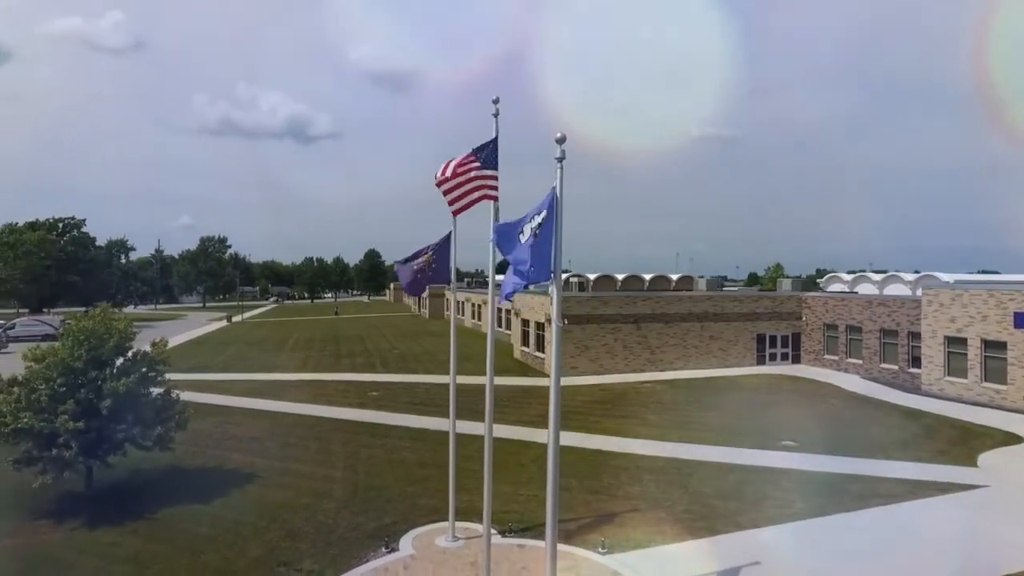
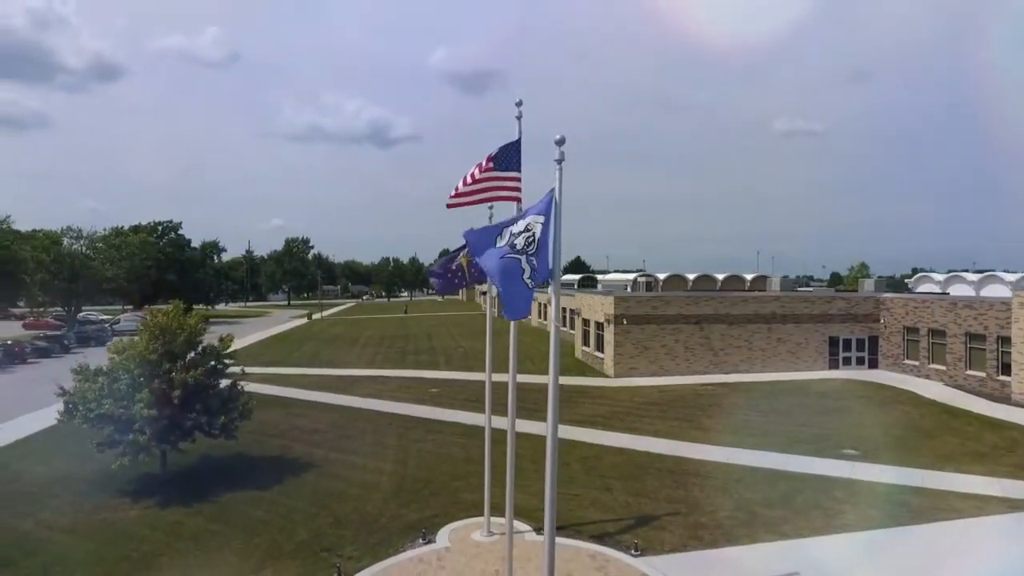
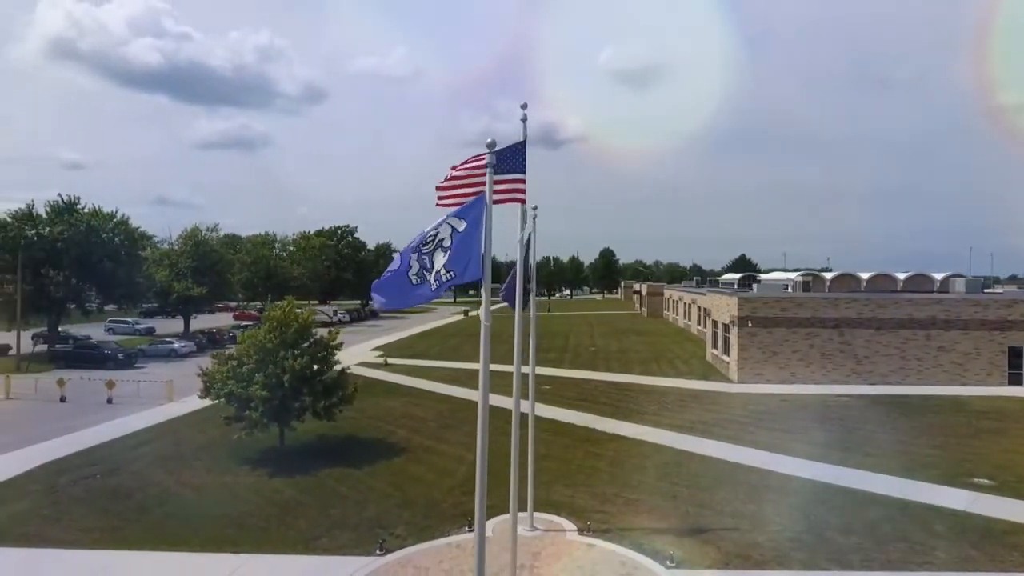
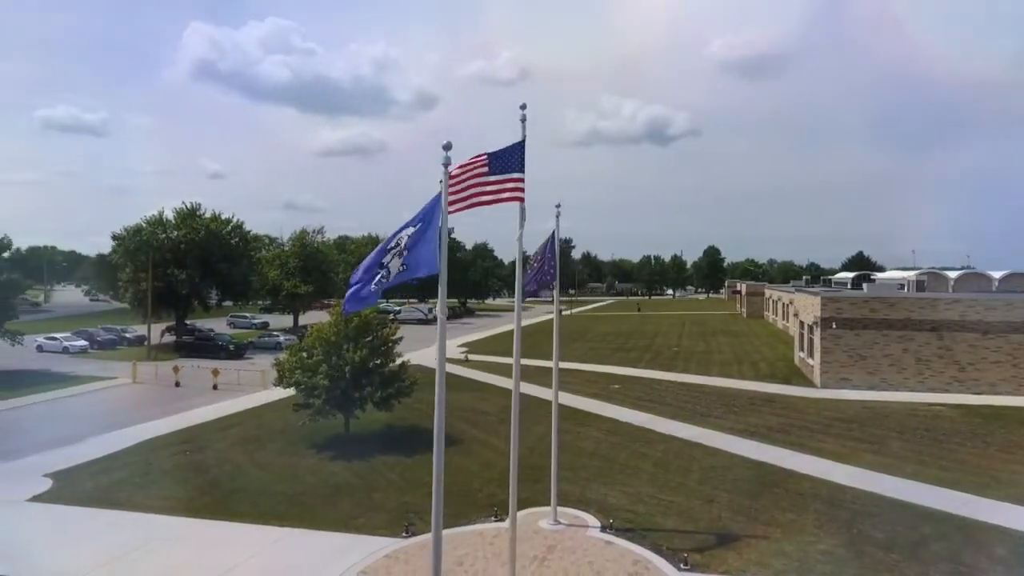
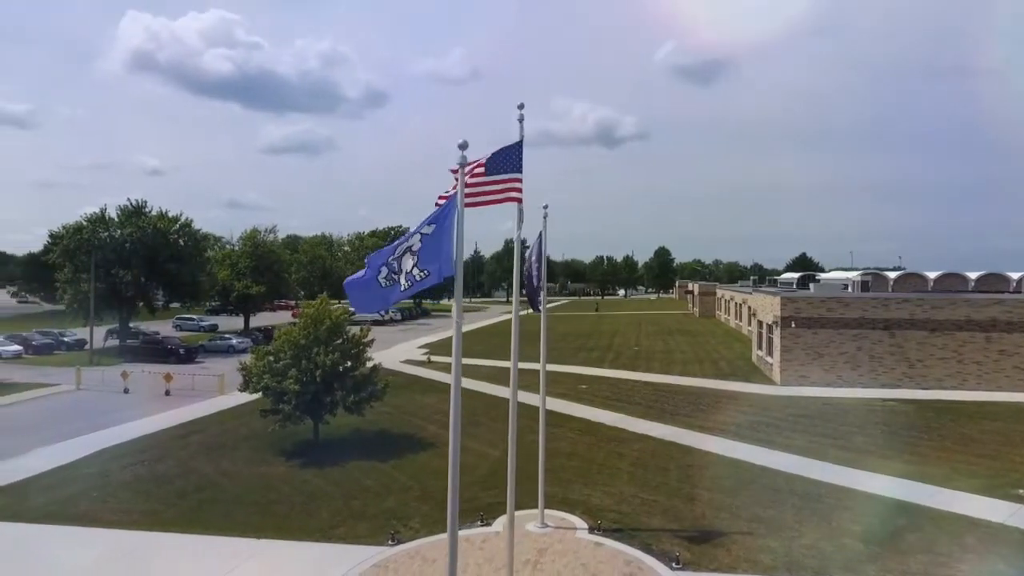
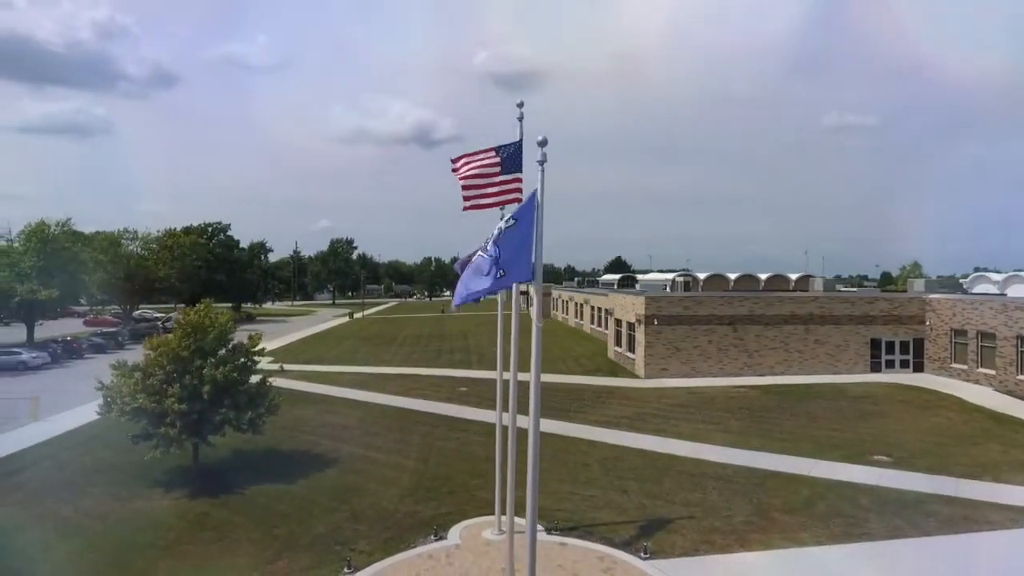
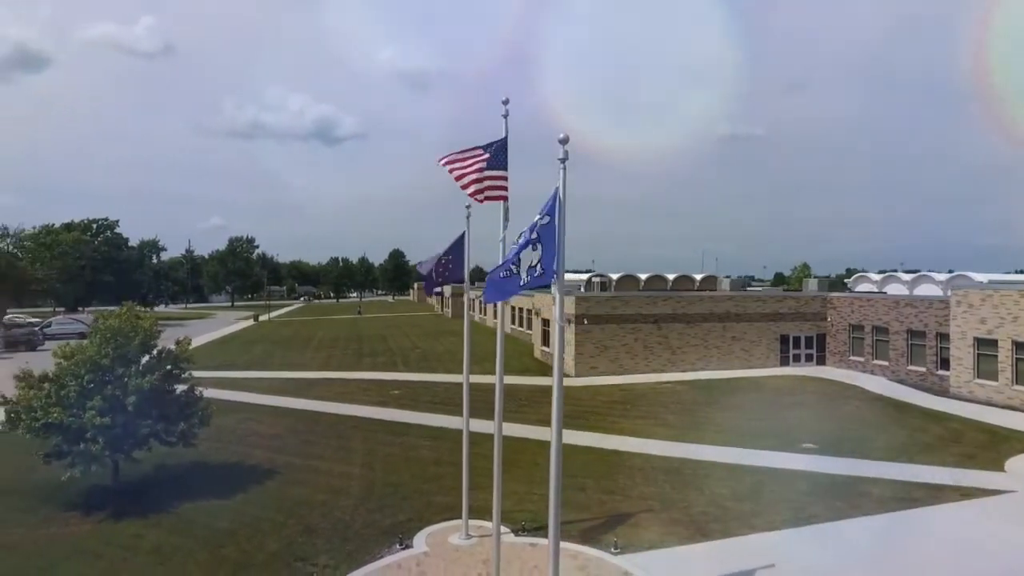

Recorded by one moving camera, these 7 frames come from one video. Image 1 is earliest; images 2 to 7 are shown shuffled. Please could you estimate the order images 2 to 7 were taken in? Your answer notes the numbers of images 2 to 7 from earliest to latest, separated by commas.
7, 2, 6, 3, 5, 4
